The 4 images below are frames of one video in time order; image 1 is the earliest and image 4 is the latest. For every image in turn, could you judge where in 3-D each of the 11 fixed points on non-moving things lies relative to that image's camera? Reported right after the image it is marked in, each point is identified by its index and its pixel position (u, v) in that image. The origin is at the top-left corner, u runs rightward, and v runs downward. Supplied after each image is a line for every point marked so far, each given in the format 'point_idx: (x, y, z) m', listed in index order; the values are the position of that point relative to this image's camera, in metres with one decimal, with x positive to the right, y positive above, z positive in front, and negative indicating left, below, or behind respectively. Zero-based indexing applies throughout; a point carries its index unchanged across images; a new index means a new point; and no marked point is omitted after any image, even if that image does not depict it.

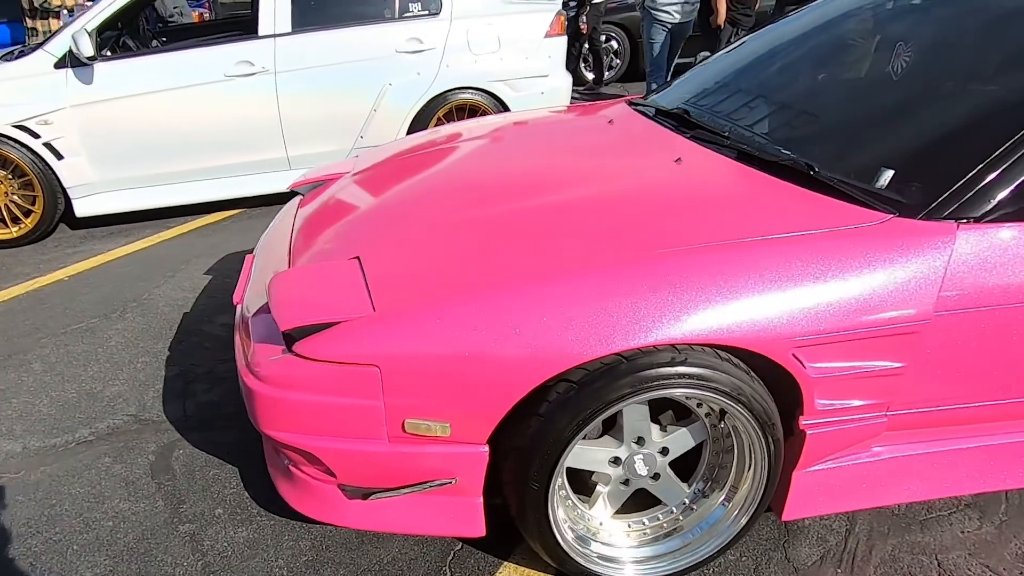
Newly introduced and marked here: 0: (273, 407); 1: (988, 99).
0: (-0.6, -0.3, +1.7) m
1: (+1.3, +0.5, +1.9) m
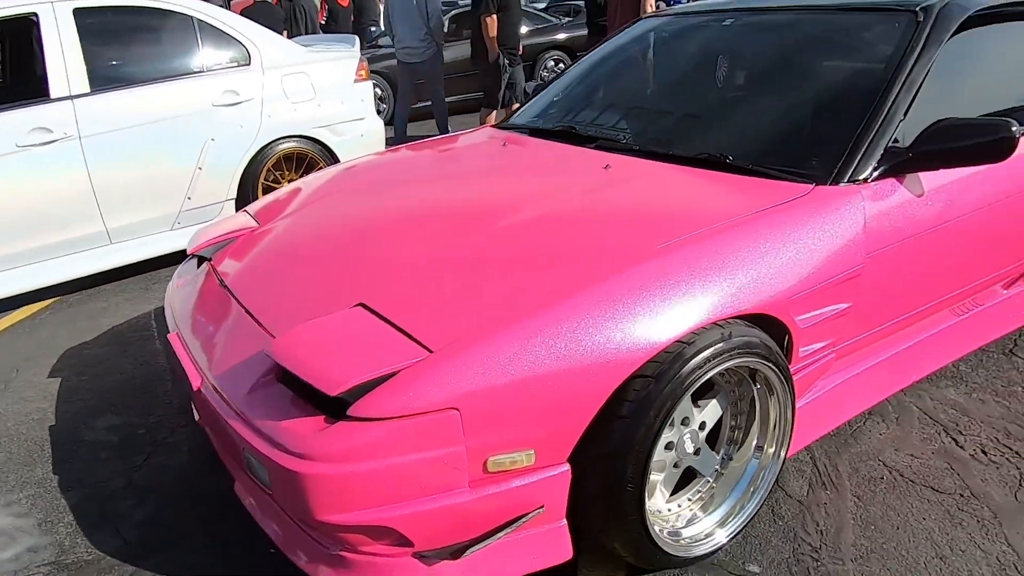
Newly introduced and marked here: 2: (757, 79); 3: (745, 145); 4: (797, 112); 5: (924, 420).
0: (-0.4, -0.4, +1.6) m
1: (+1.1, +0.7, +2.4) m
2: (+0.9, +0.8, +2.6) m
3: (+0.8, +0.5, +2.4) m
4: (+1.0, +0.6, +2.4) m
5: (+1.5, -0.5, +2.6) m
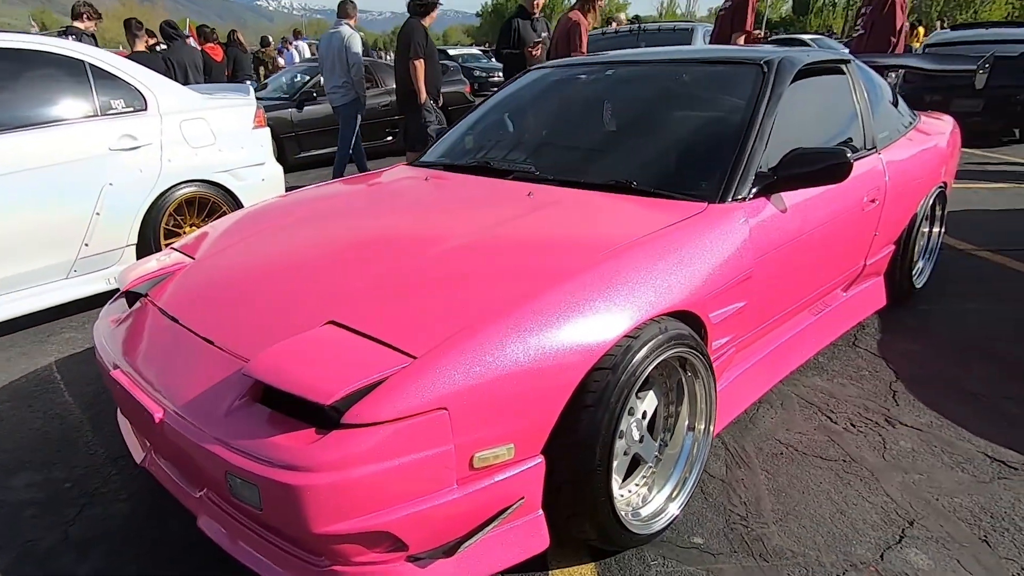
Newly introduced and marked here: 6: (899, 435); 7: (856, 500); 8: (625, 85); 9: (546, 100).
0: (-0.4, -0.5, +1.6) m
1: (+0.8, +0.7, +2.9) m
2: (+0.6, +0.8, +3.0) m
3: (+0.5, +0.5, +2.8) m
4: (+0.7, +0.6, +2.8) m
5: (+1.2, -0.5, +3.0) m
6: (+1.5, -0.6, +2.8) m
7: (+1.2, -0.7, +2.4) m
8: (+0.5, +0.9, +3.2) m
9: (+0.2, +0.9, +3.4) m
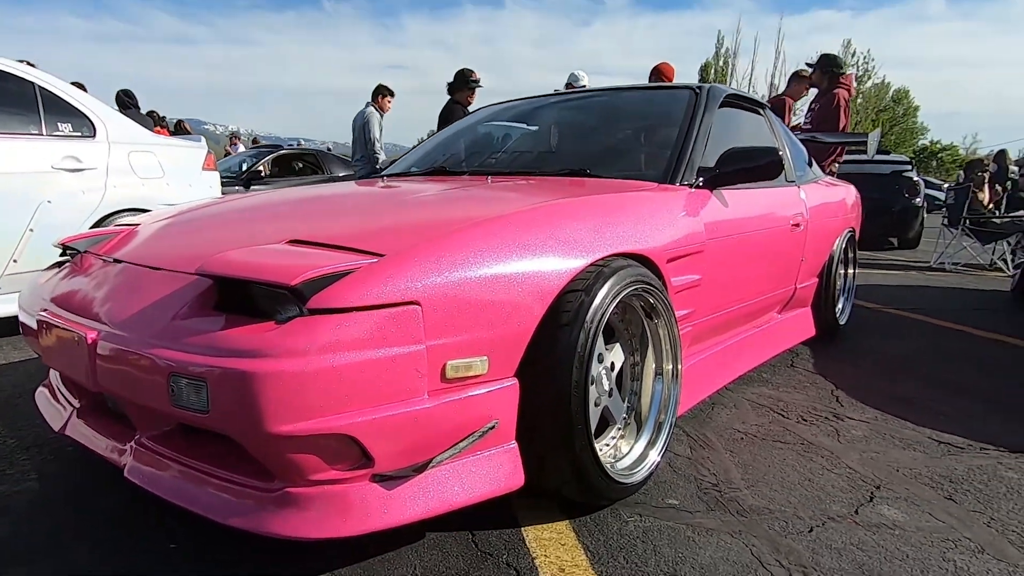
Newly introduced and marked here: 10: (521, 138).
0: (-0.4, -0.2, +1.4) m
1: (+0.6, +0.7, +3.1) m
2: (+0.3, +0.7, +3.2) m
3: (+0.3, +0.5, +2.9) m
4: (+0.5, +0.6, +3.0) m
5: (+1.0, -0.5, +3.0) m
6: (+1.3, -0.5, +2.8) m
7: (+1.0, -0.6, +2.4) m
8: (+0.3, +0.8, +3.4) m
9: (-0.1, +0.8, +3.5) m
10: (0.0, +0.7, +3.3) m
